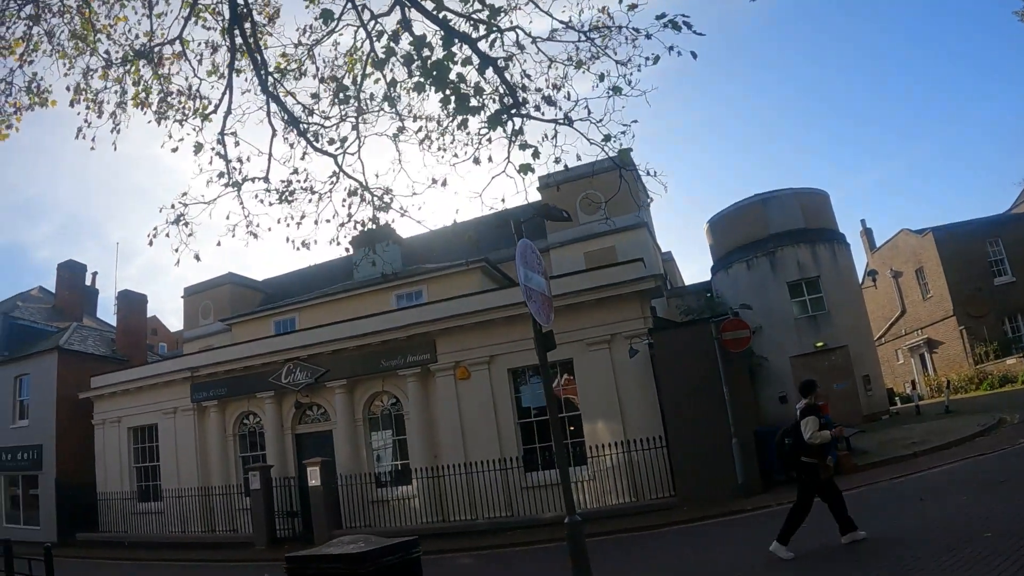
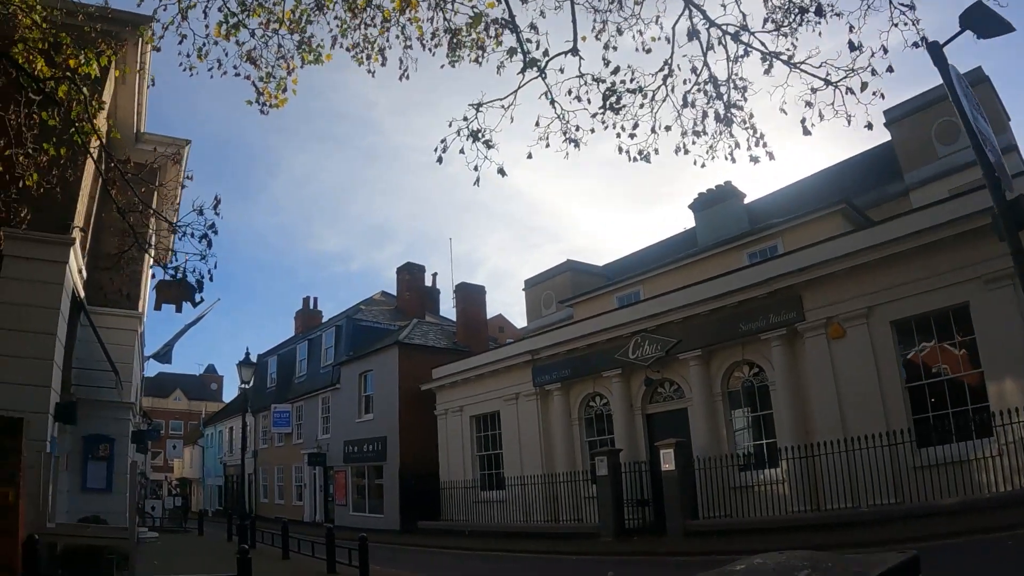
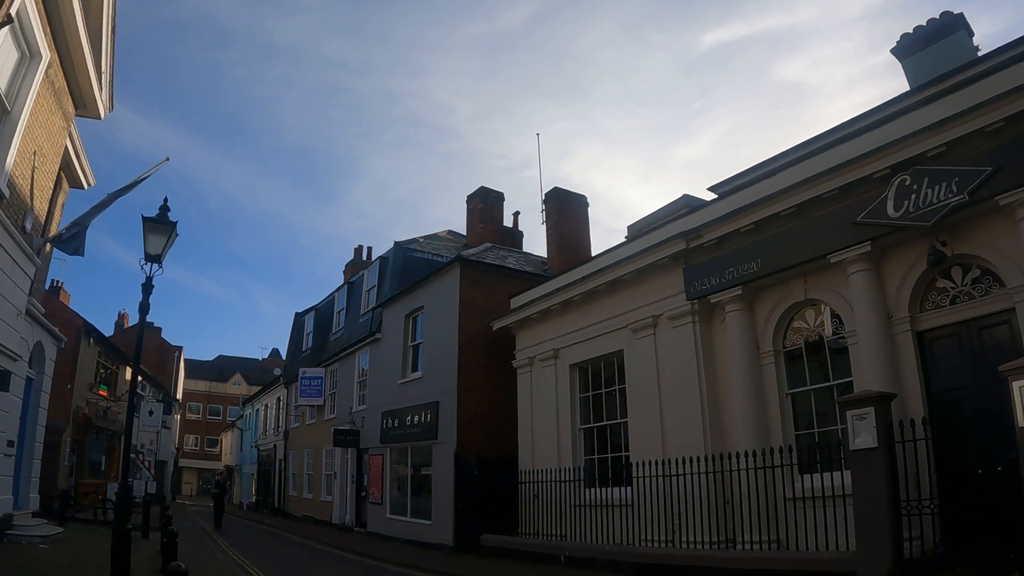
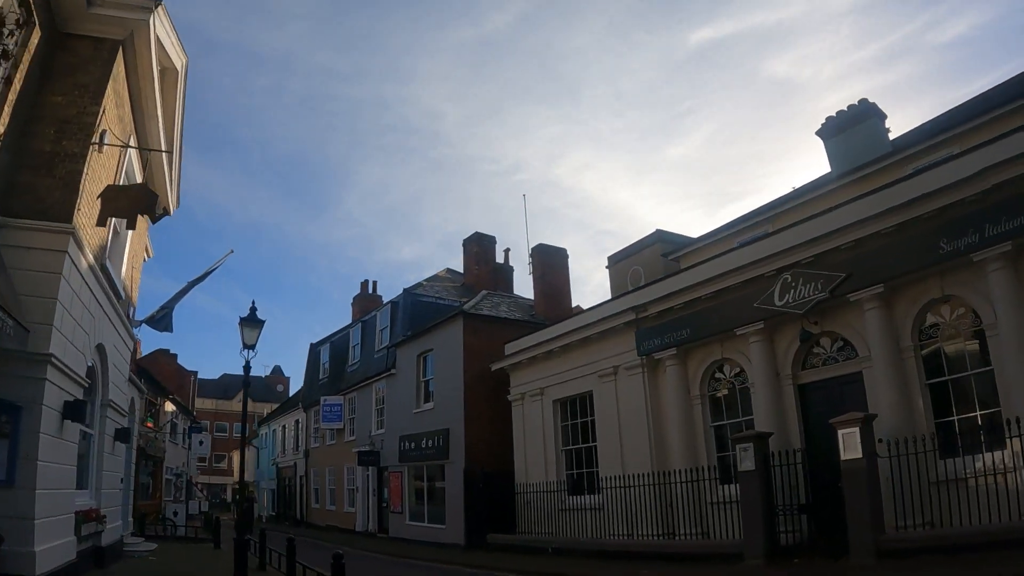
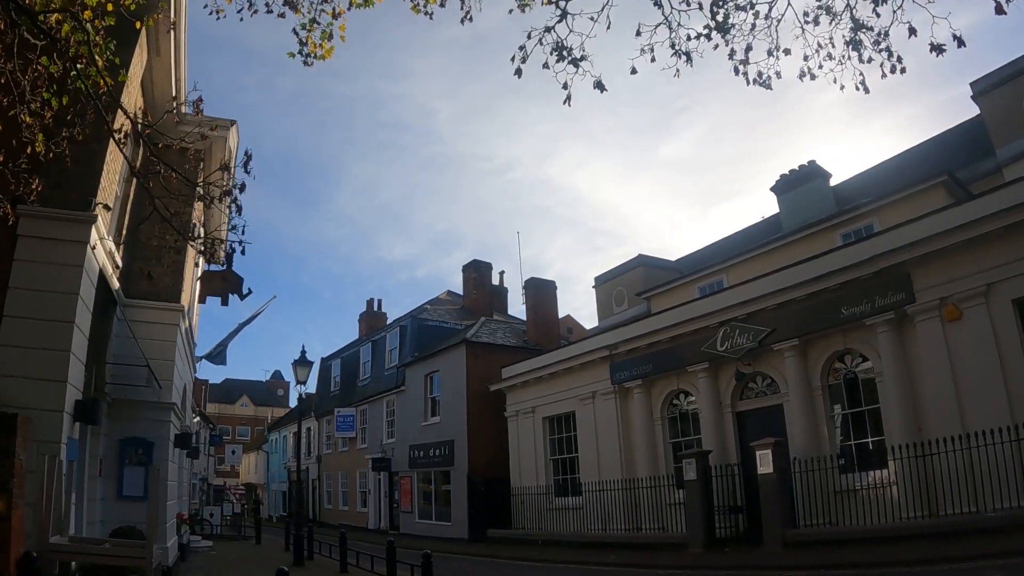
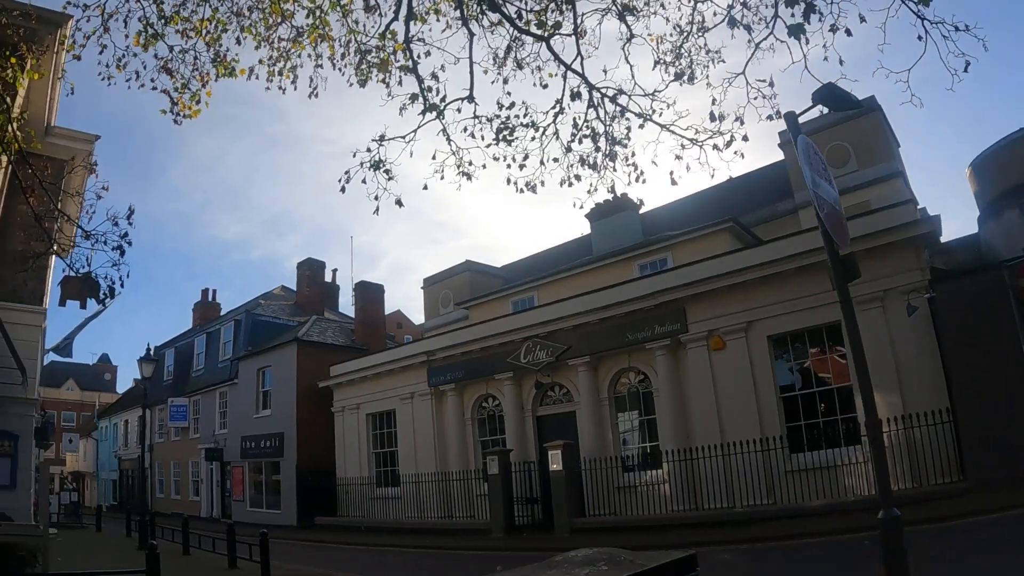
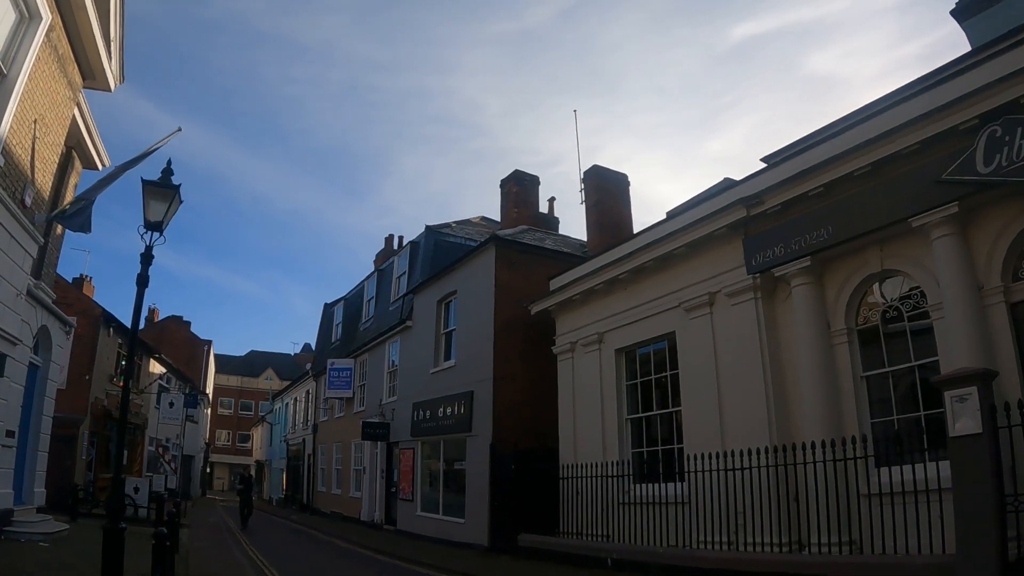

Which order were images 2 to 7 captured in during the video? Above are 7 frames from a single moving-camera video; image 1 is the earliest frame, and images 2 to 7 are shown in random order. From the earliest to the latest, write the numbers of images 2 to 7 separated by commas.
6, 2, 5, 4, 3, 7
